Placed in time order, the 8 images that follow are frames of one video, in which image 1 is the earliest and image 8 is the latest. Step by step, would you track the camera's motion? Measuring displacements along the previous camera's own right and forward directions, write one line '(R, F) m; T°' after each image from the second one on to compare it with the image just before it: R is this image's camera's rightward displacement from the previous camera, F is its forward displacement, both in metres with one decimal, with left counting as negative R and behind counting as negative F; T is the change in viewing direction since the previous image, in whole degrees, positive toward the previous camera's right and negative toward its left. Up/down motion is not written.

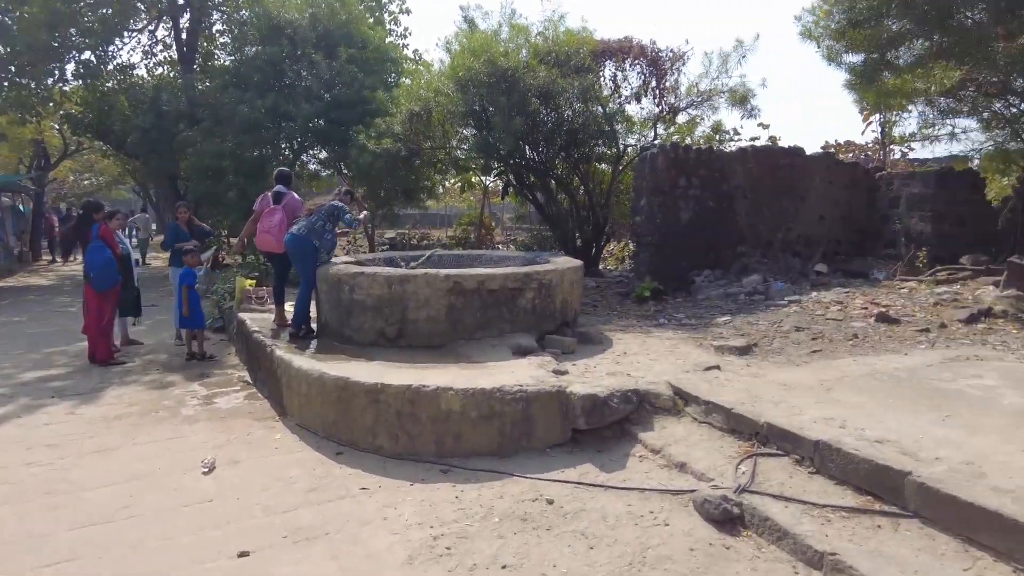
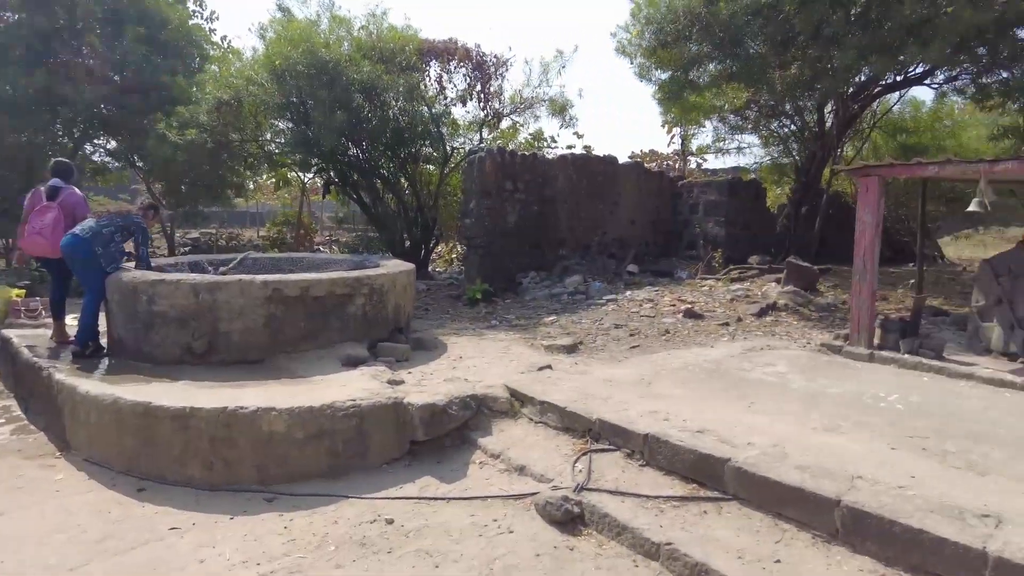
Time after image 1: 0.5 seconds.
(-0.1, +0.2) m; +15°
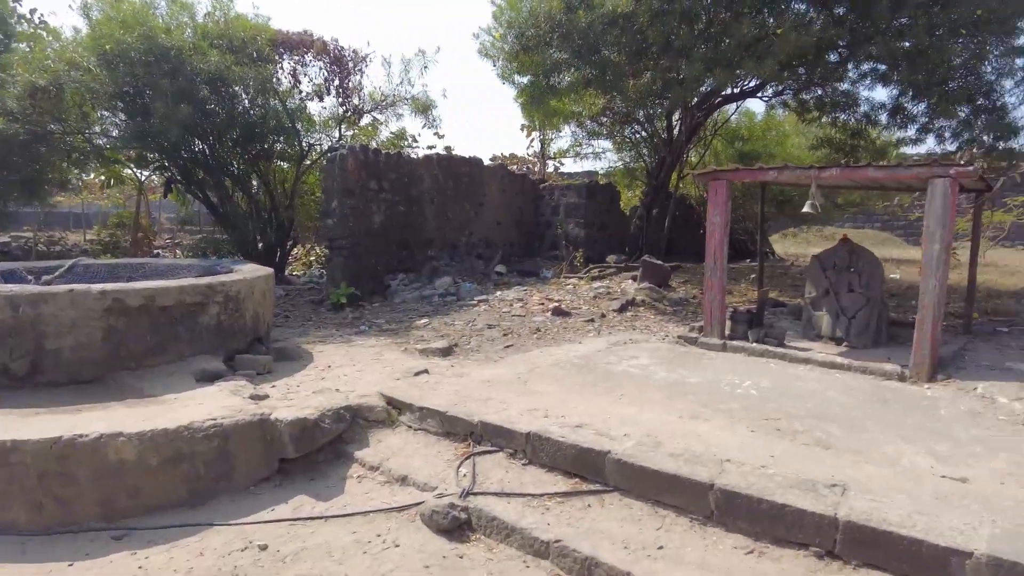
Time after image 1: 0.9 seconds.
(-0.1, +0.1) m; +12°
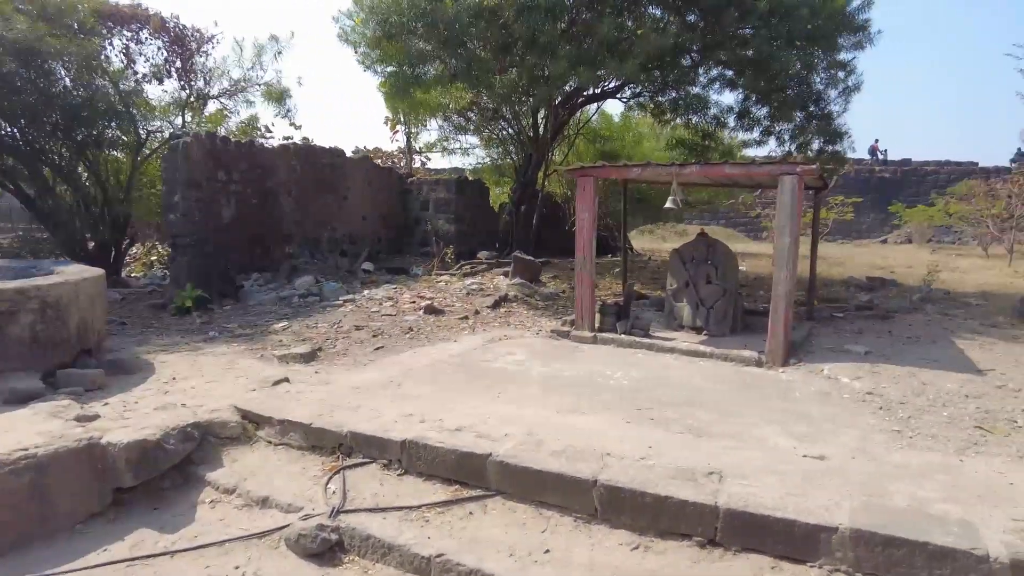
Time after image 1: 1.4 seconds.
(0.0, +0.2) m; +11°
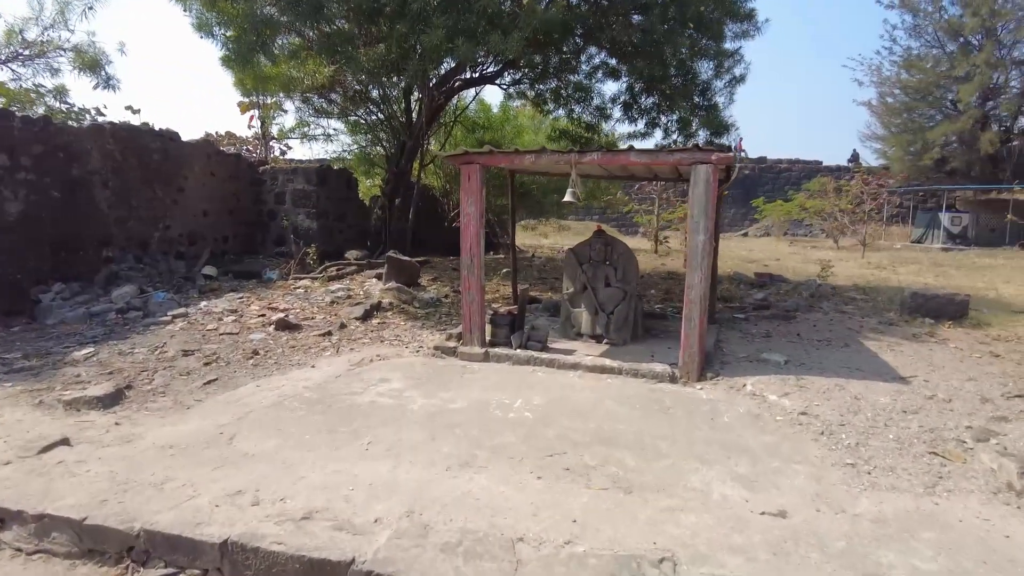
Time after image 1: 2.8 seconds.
(0.0, +1.1) m; +11°
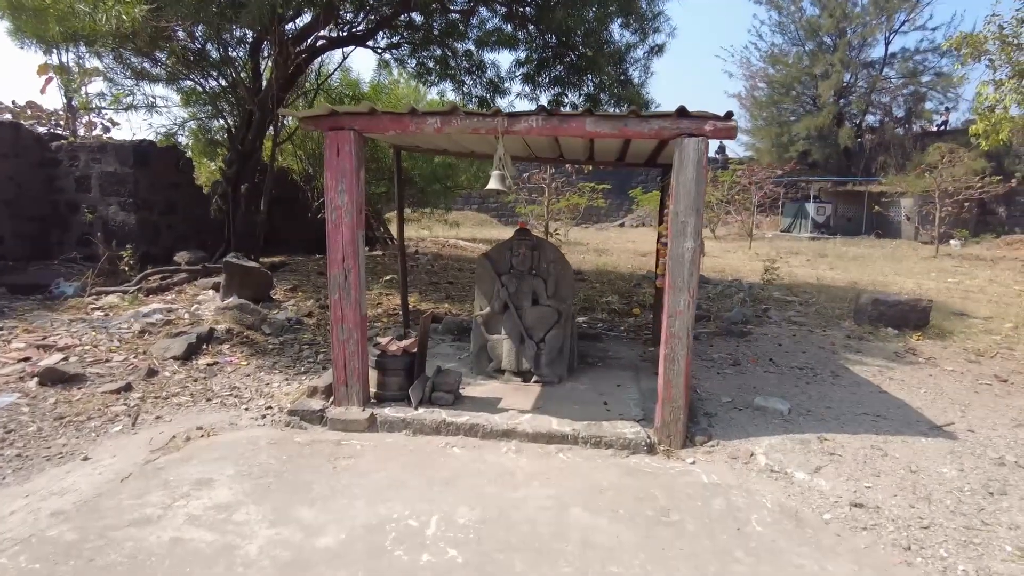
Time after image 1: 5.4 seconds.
(-0.1, +1.8) m; +11°
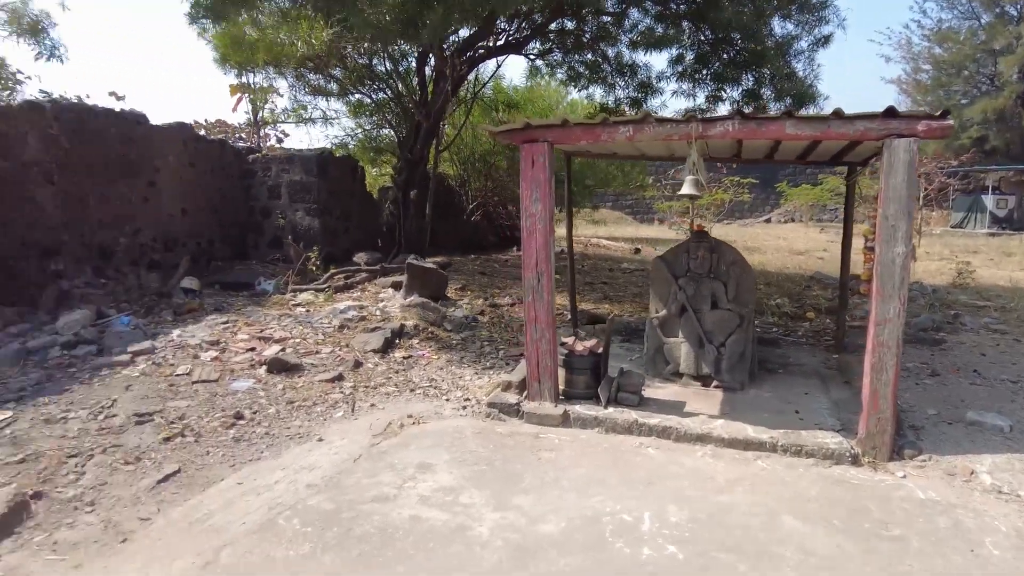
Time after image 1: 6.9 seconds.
(-0.4, -0.2) m; -11°
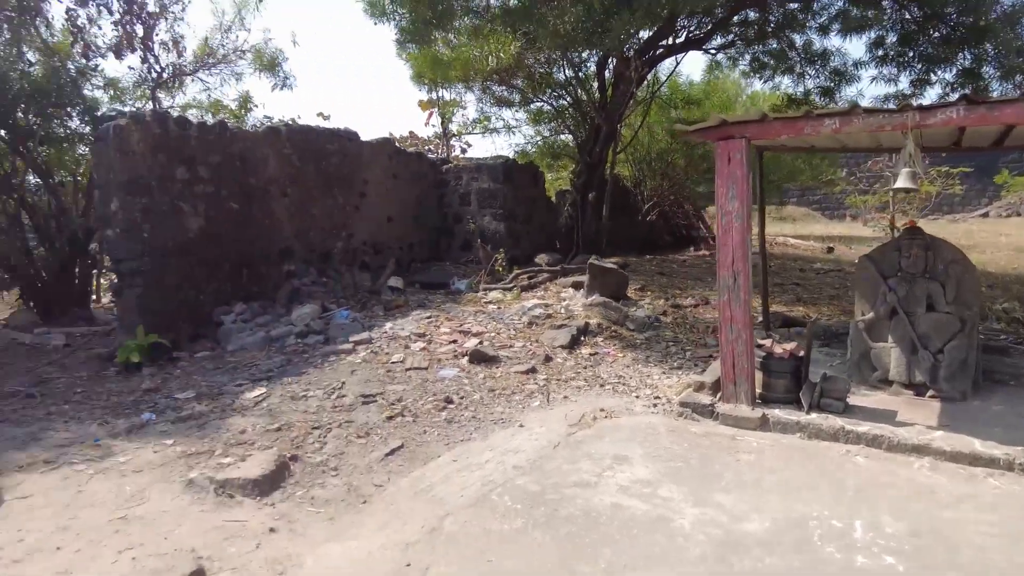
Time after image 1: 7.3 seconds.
(-0.1, -0.2) m; -14°
